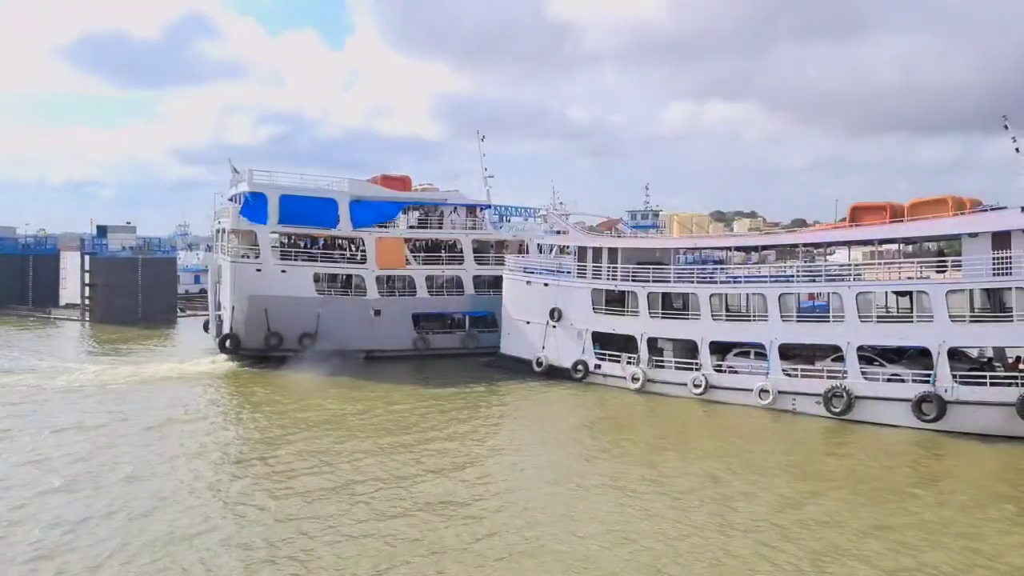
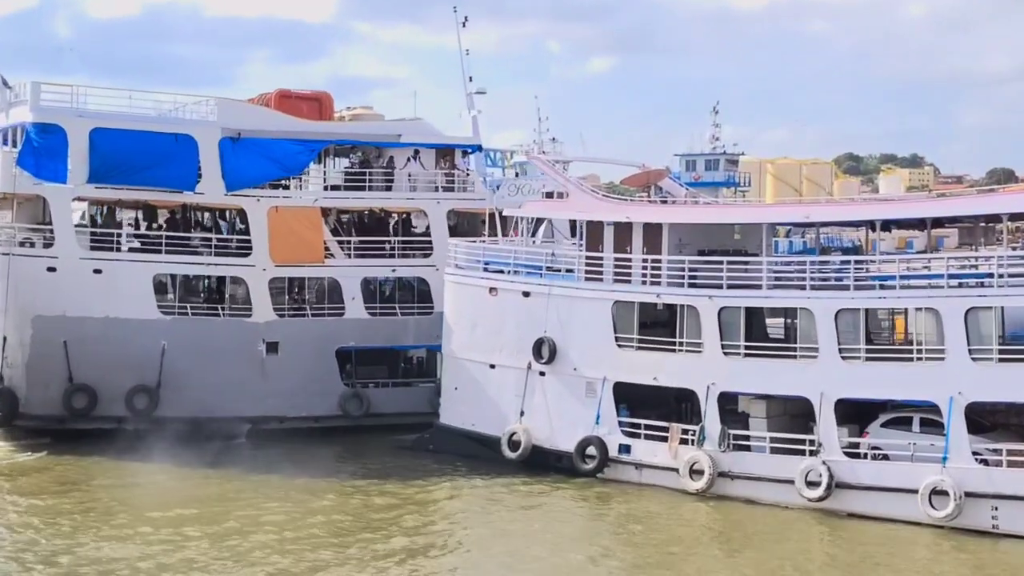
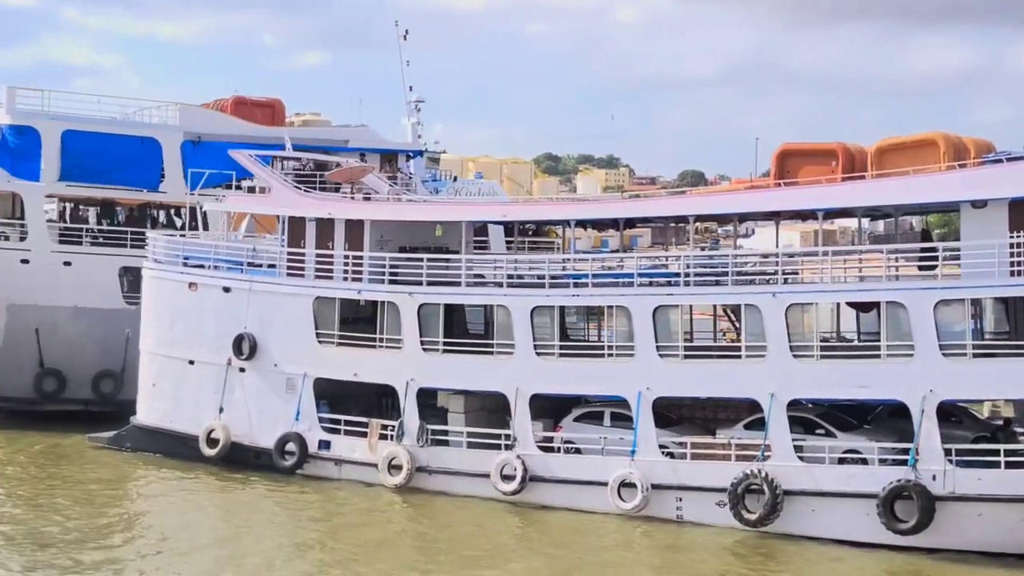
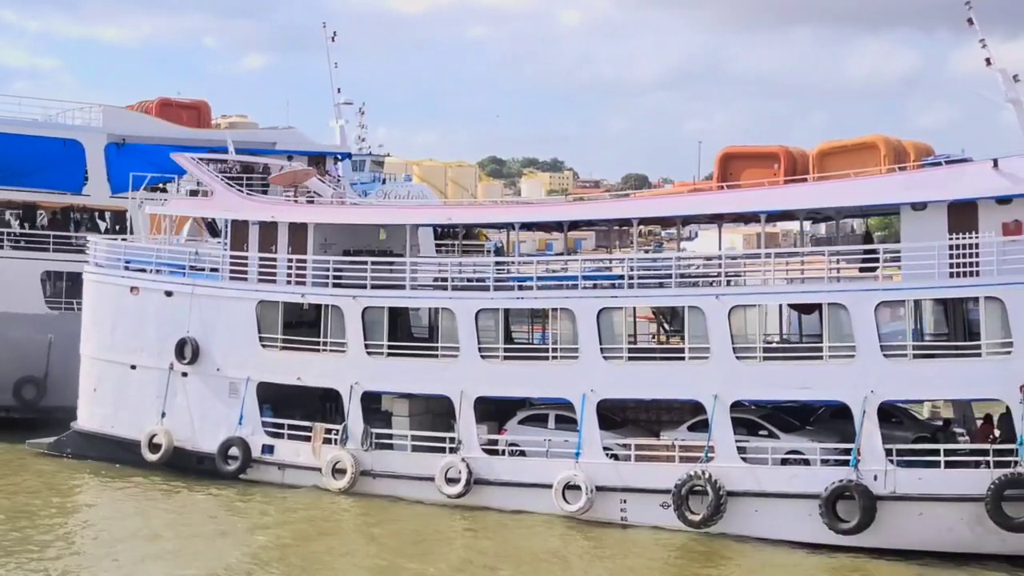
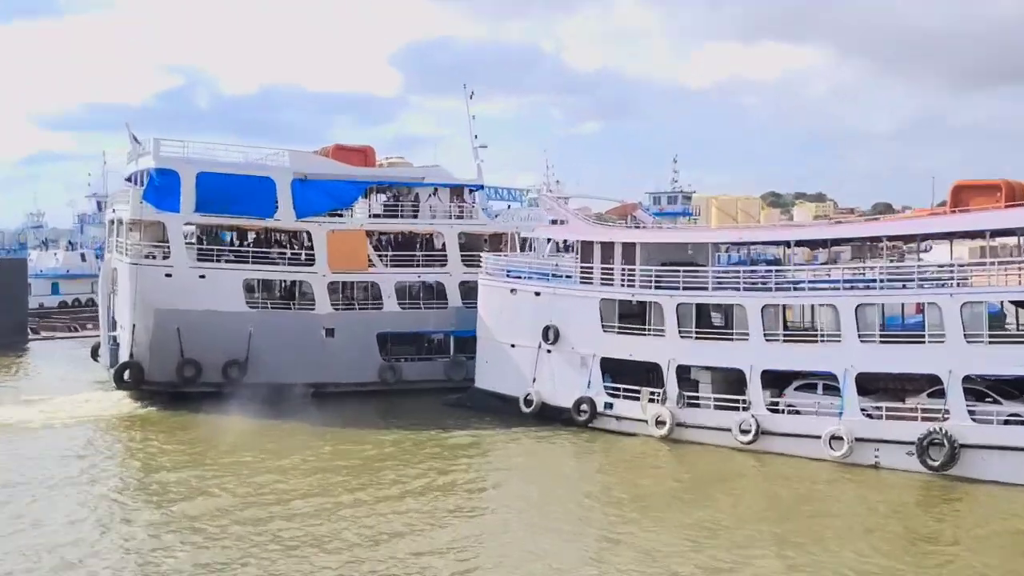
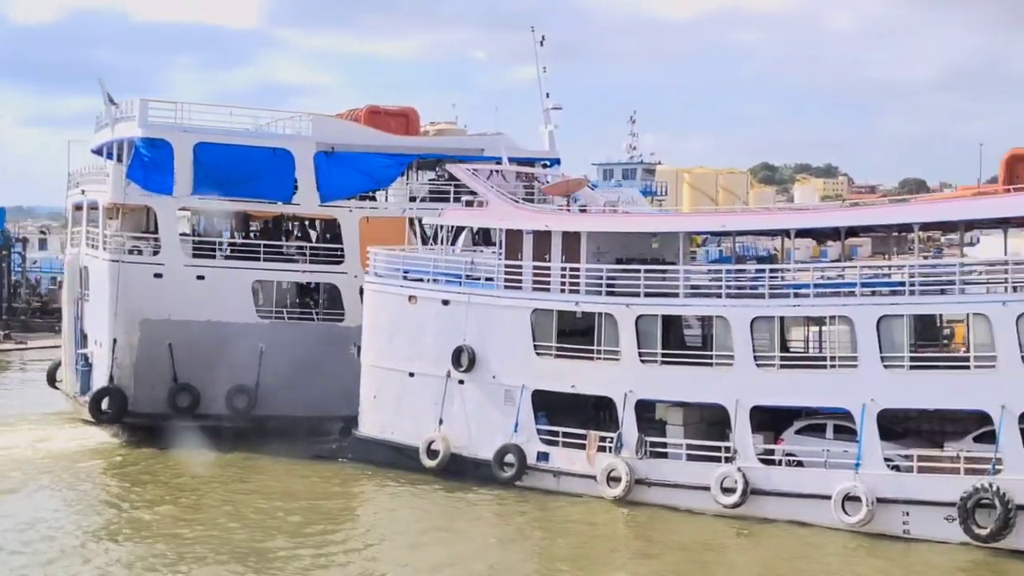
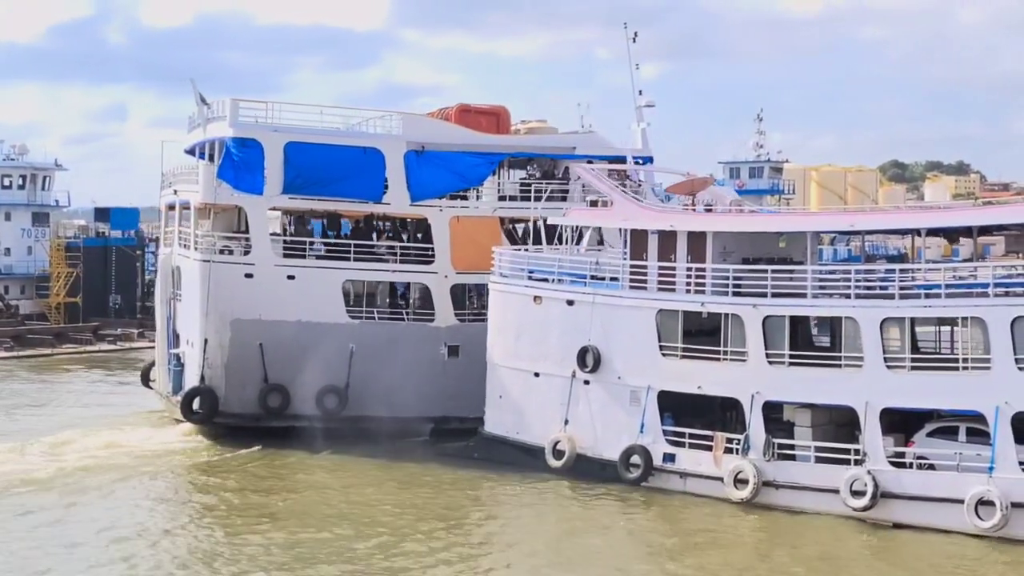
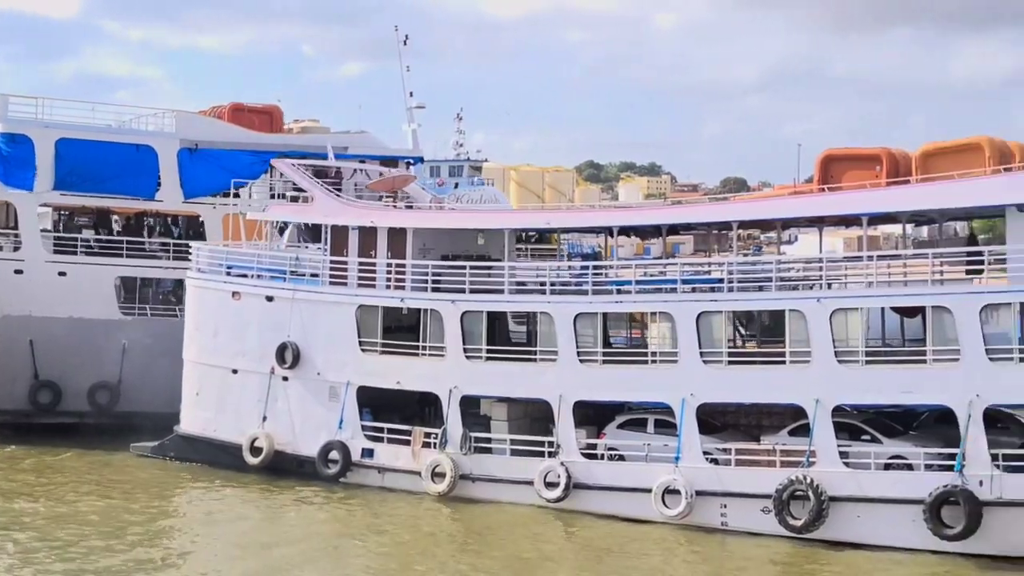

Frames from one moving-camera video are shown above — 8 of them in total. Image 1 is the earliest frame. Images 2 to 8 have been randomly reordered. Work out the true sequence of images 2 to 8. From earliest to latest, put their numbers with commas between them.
5, 2, 7, 6, 8, 4, 3
